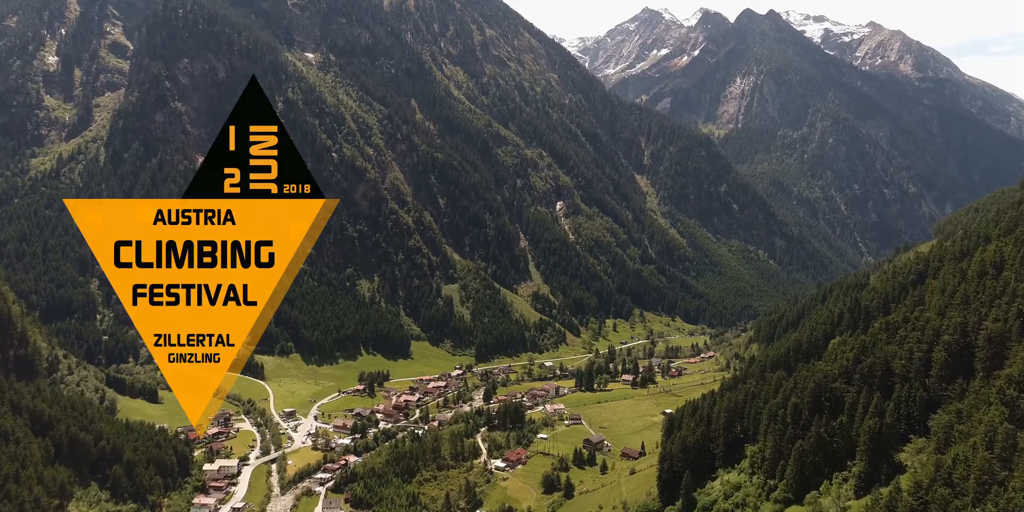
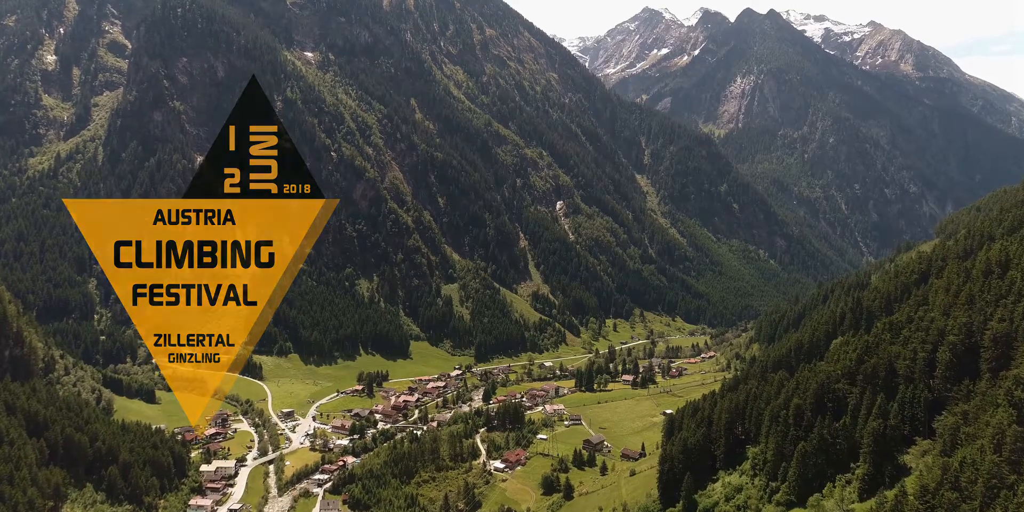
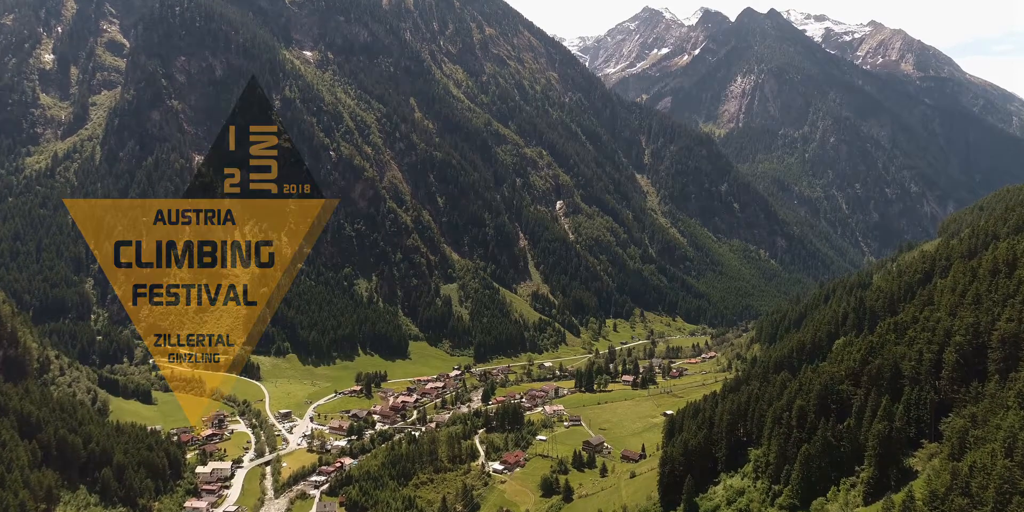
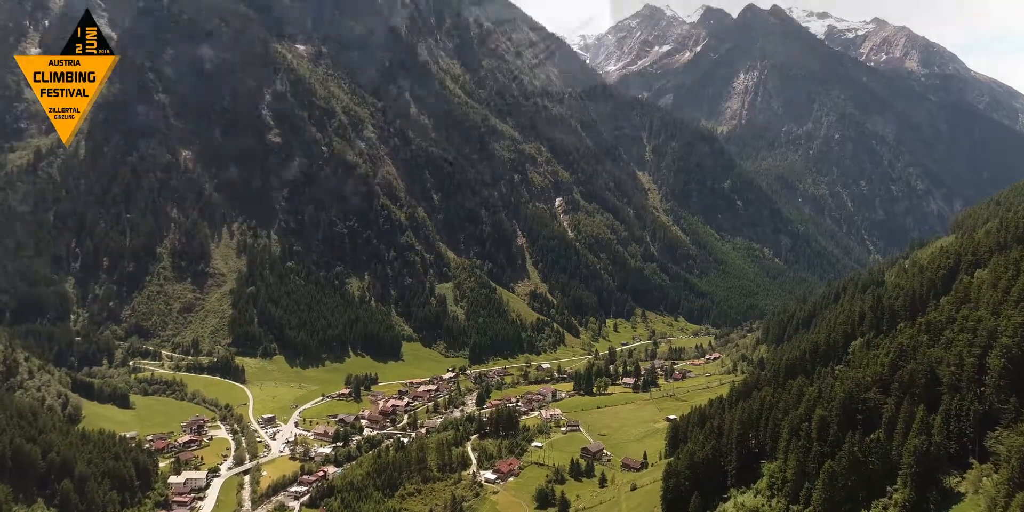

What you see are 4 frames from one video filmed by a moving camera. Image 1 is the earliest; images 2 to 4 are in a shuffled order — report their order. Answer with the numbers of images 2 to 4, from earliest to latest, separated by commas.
2, 3, 4
